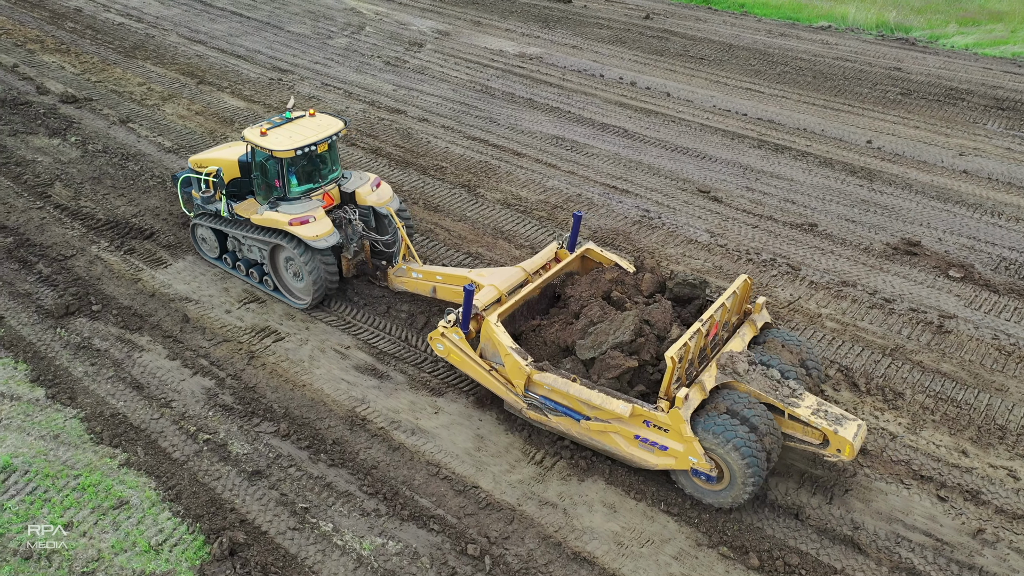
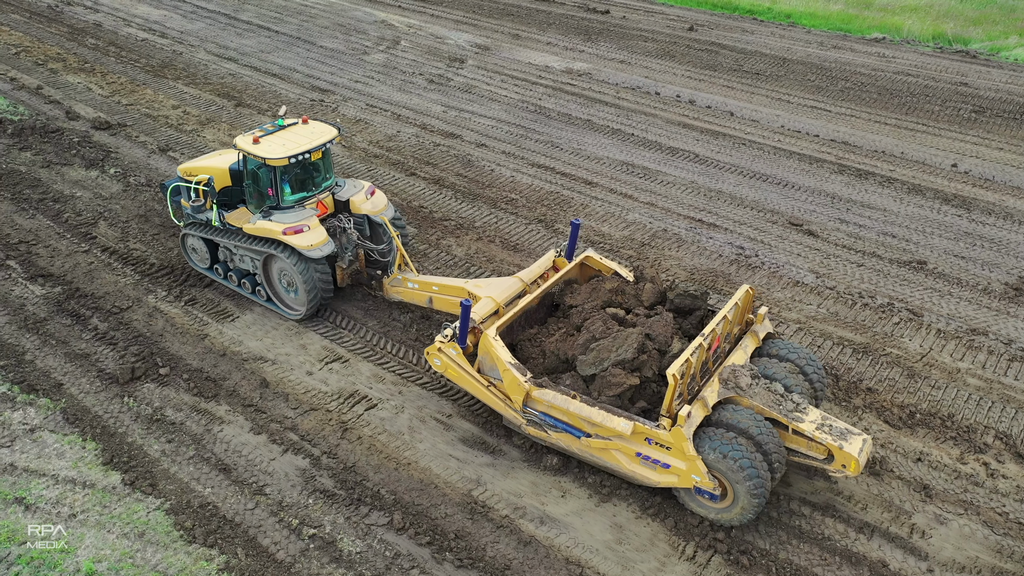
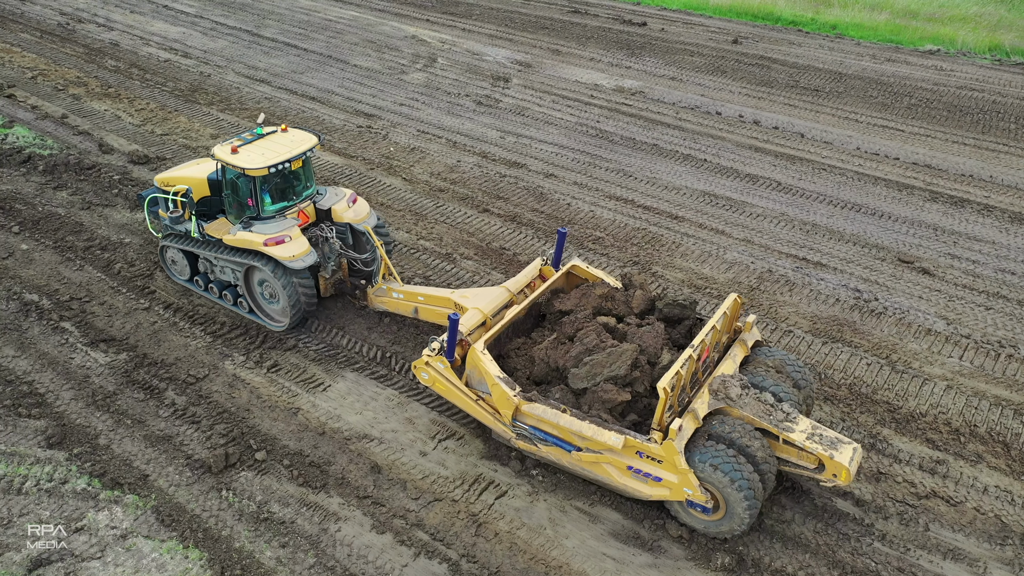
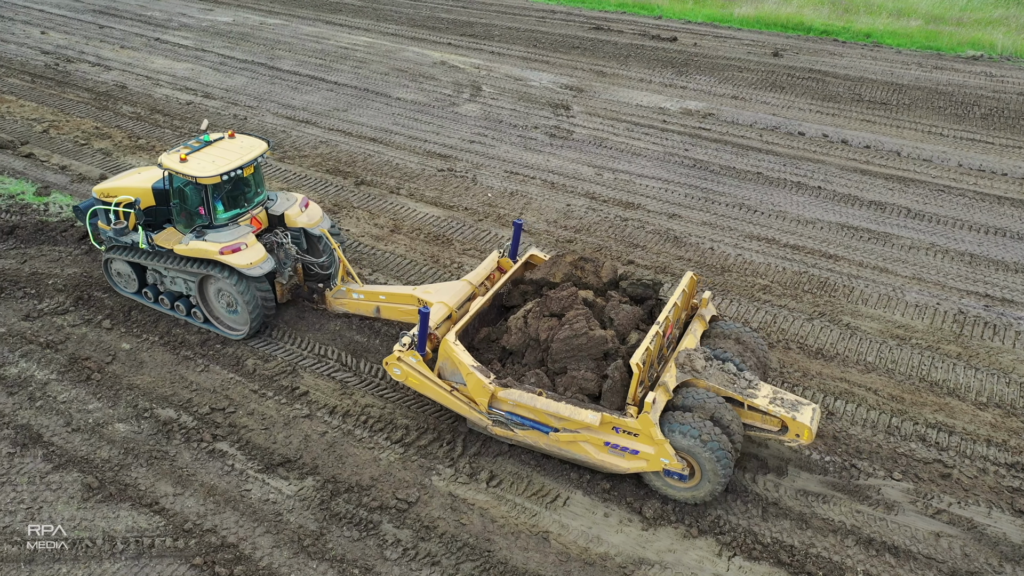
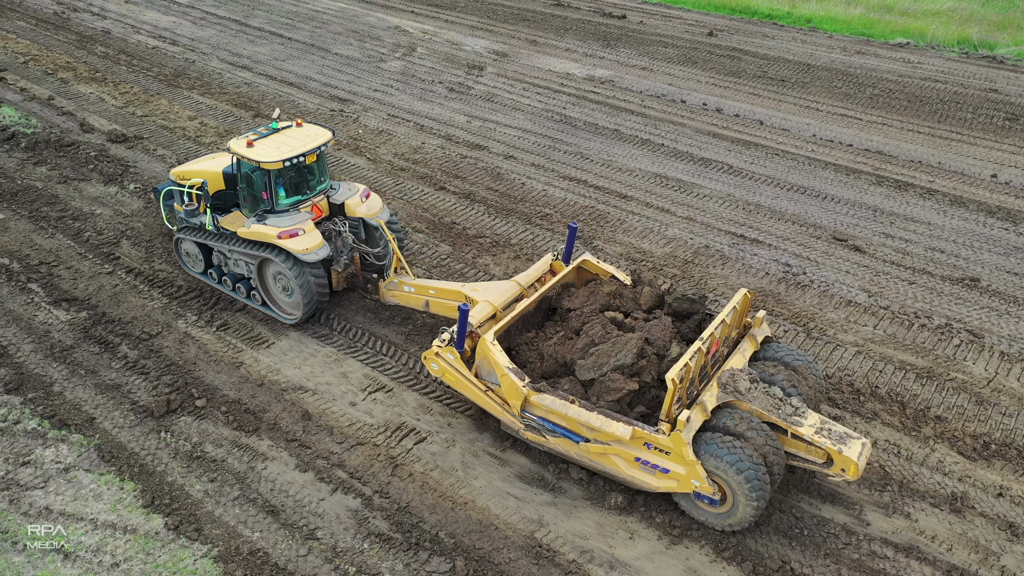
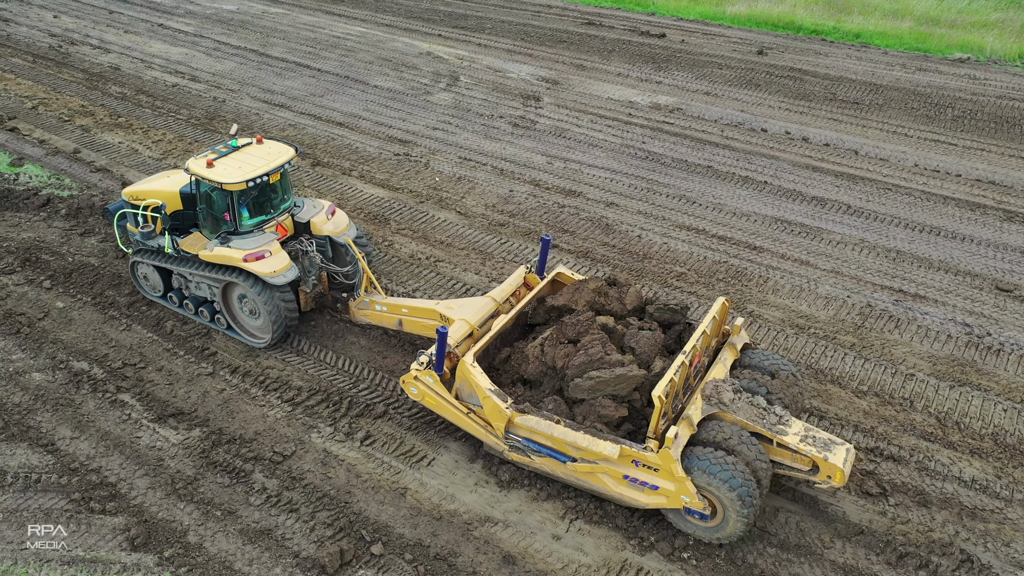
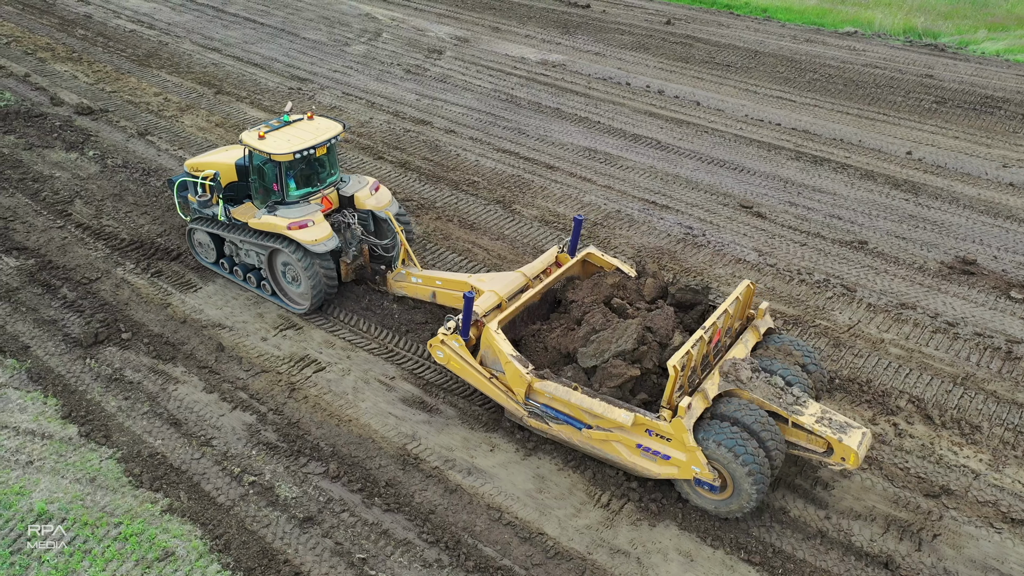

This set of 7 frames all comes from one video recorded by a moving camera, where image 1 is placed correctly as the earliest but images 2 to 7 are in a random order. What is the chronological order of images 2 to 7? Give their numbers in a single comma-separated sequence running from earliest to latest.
7, 2, 5, 3, 6, 4
